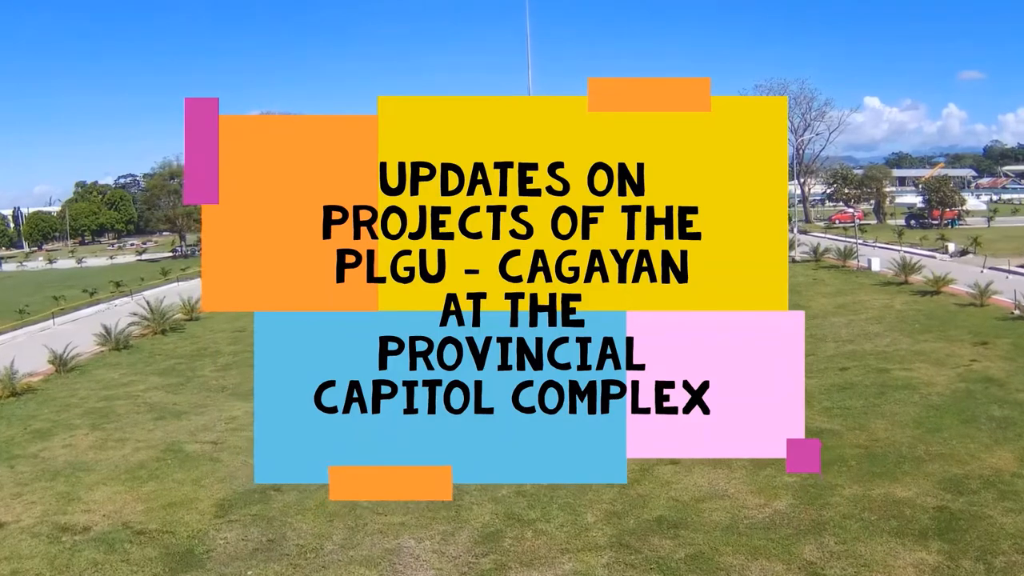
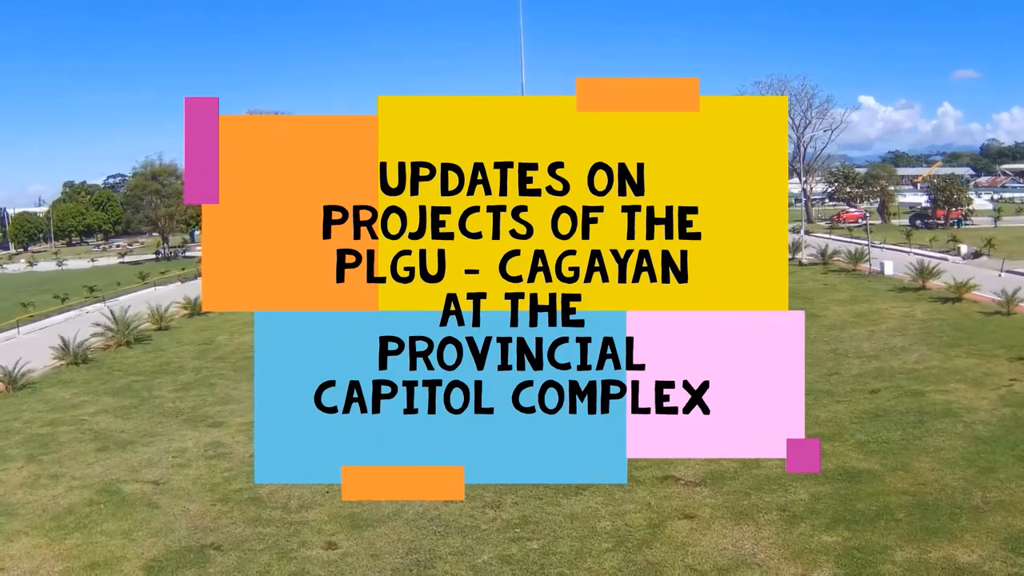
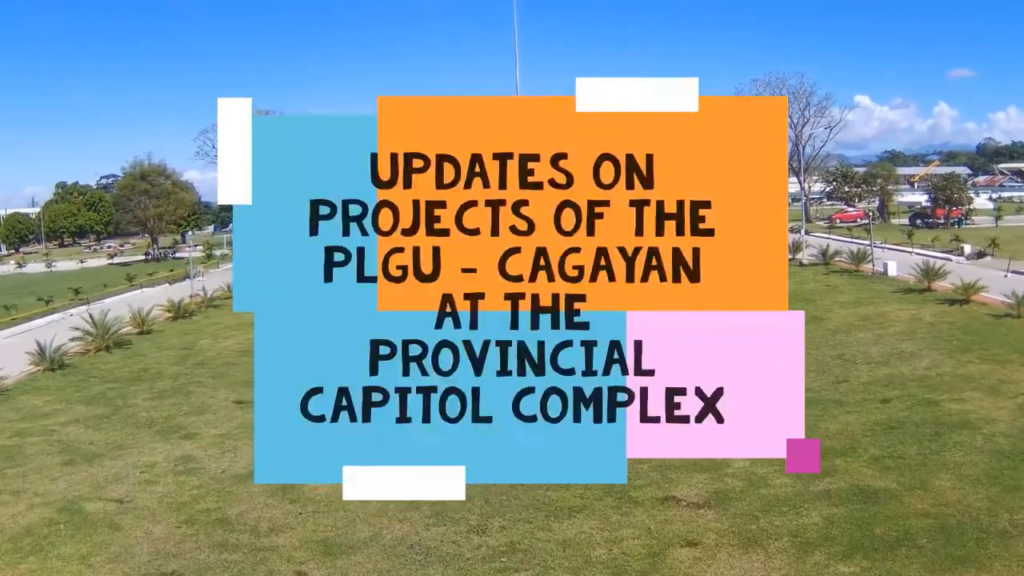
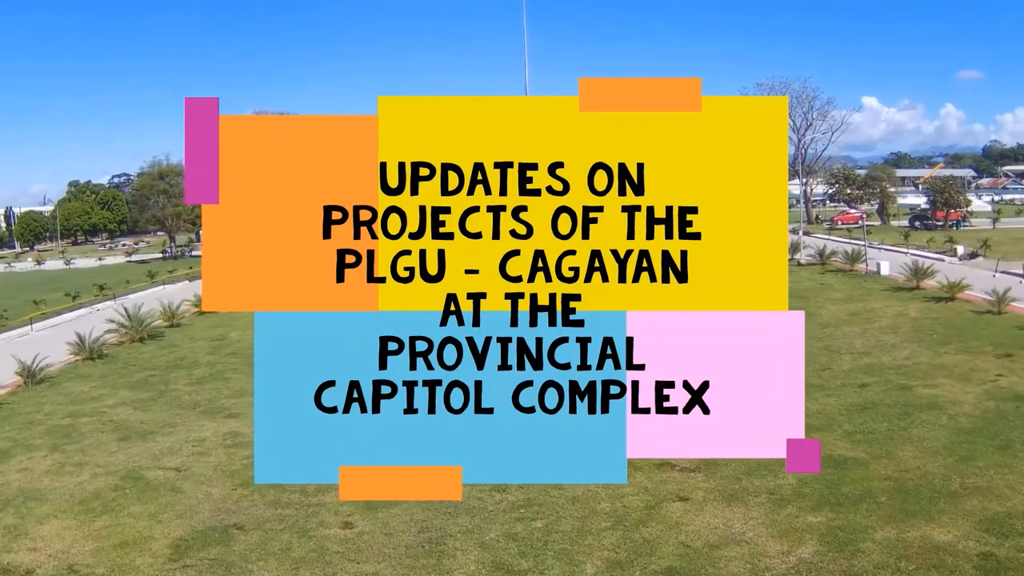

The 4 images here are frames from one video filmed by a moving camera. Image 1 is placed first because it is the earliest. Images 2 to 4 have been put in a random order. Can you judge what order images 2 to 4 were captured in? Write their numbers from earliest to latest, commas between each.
4, 2, 3
